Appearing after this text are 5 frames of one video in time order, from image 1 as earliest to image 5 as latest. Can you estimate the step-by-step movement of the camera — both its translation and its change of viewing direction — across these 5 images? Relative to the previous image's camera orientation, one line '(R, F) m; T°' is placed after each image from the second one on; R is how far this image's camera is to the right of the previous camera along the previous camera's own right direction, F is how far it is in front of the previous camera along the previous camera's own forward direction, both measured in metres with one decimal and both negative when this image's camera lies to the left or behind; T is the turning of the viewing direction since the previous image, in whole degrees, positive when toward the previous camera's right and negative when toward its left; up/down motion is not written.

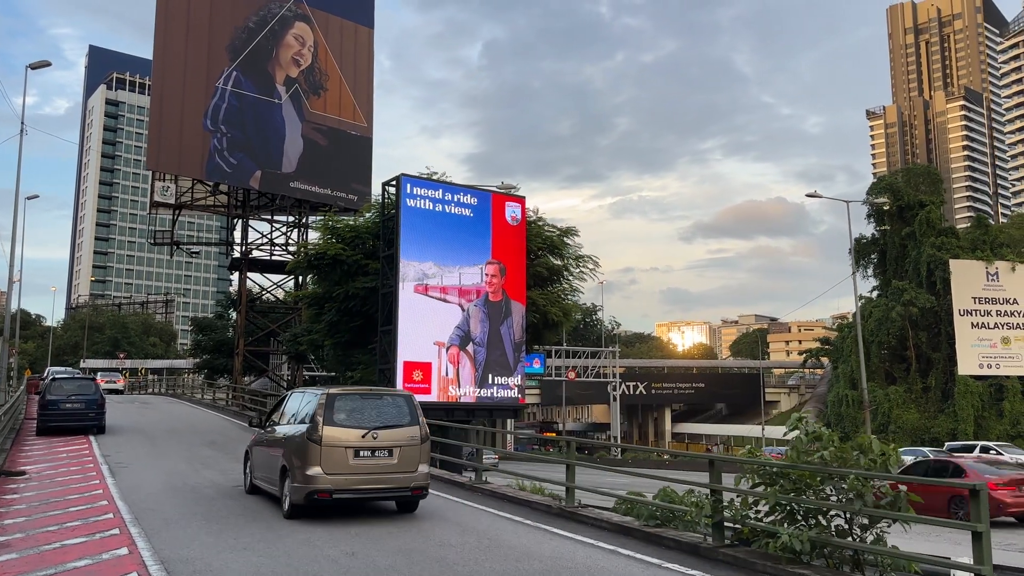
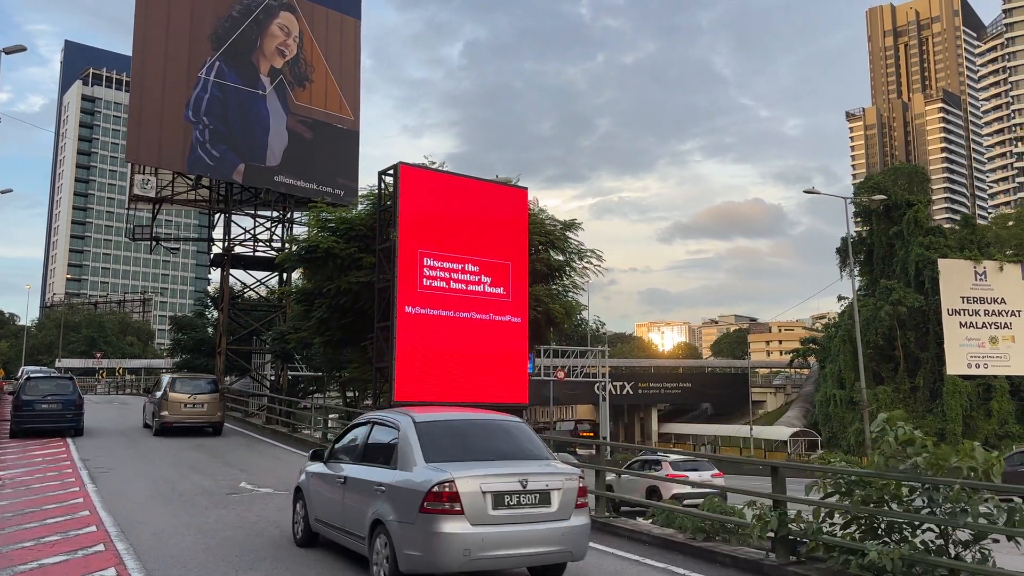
(-0.5, +0.8) m; +1°
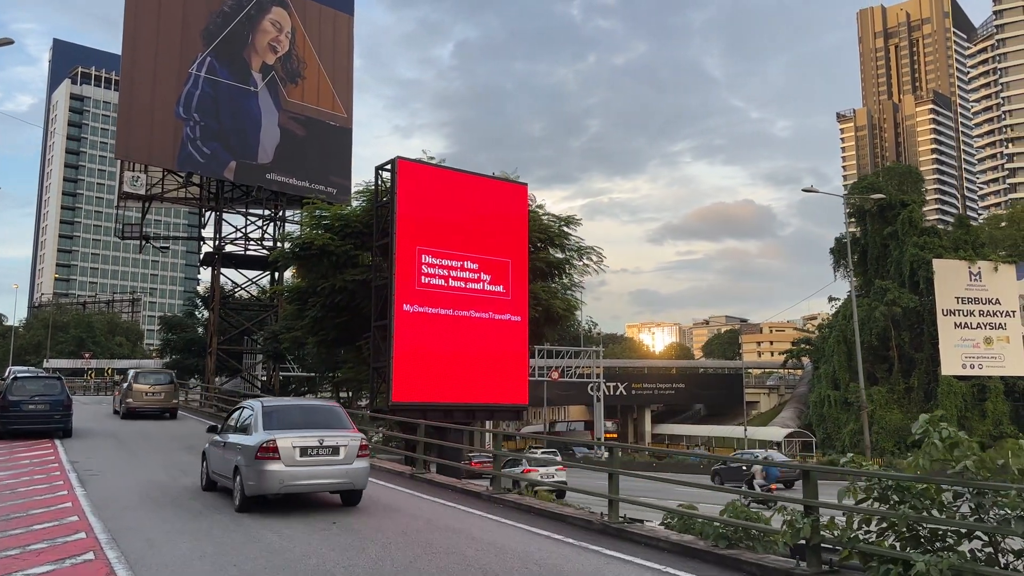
(-0.2, +0.3) m; +1°
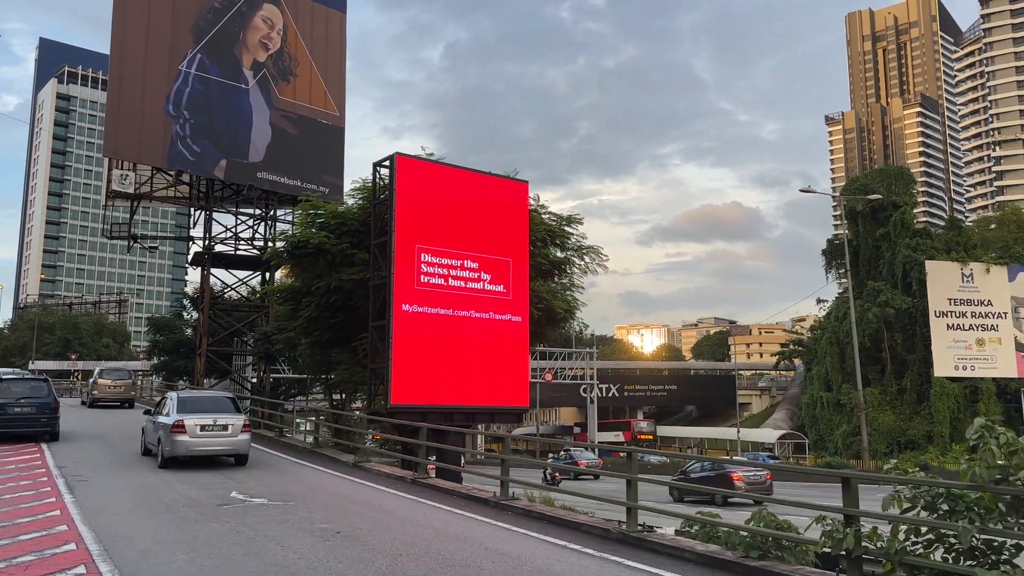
(-0.2, +0.4) m; +1°
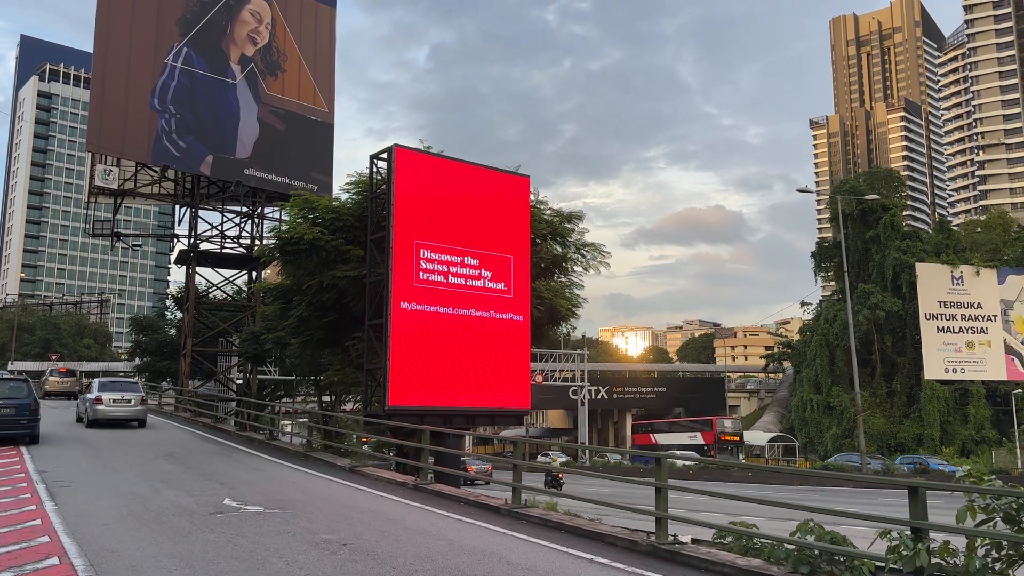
(-0.3, +0.5) m; +1°
